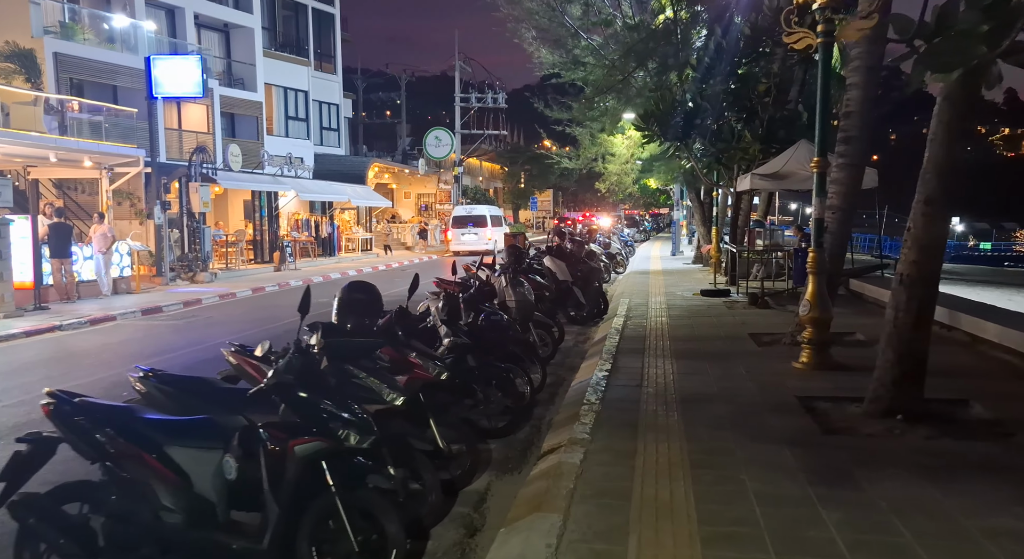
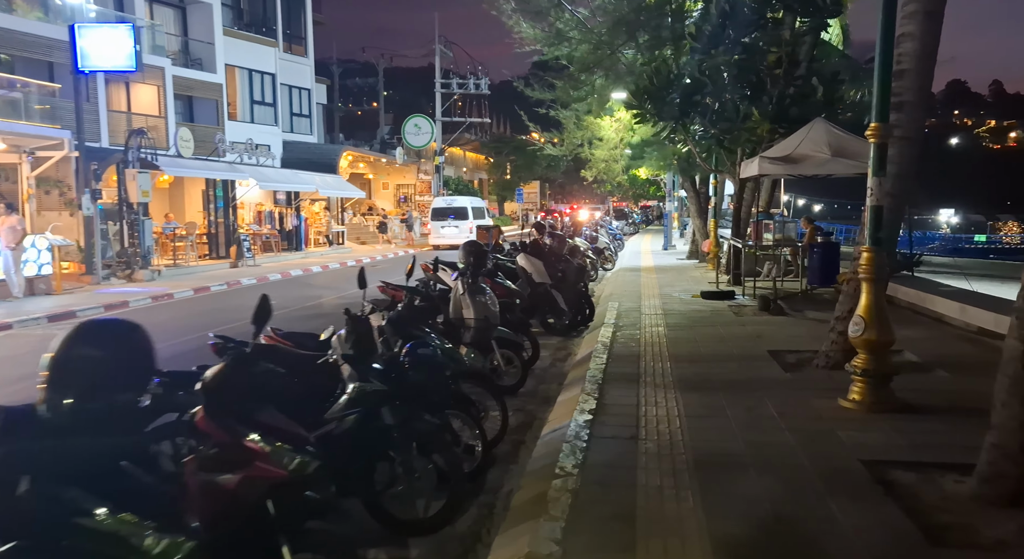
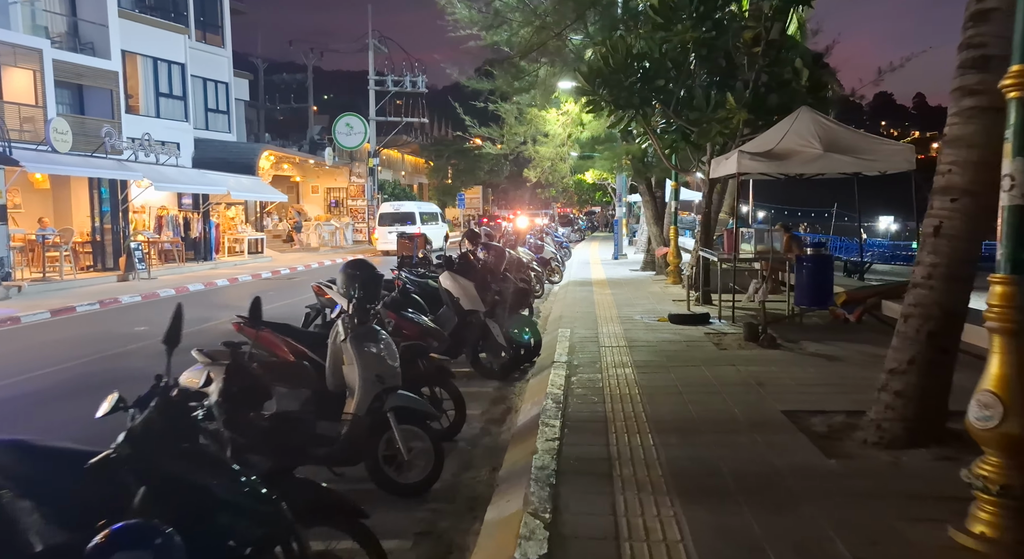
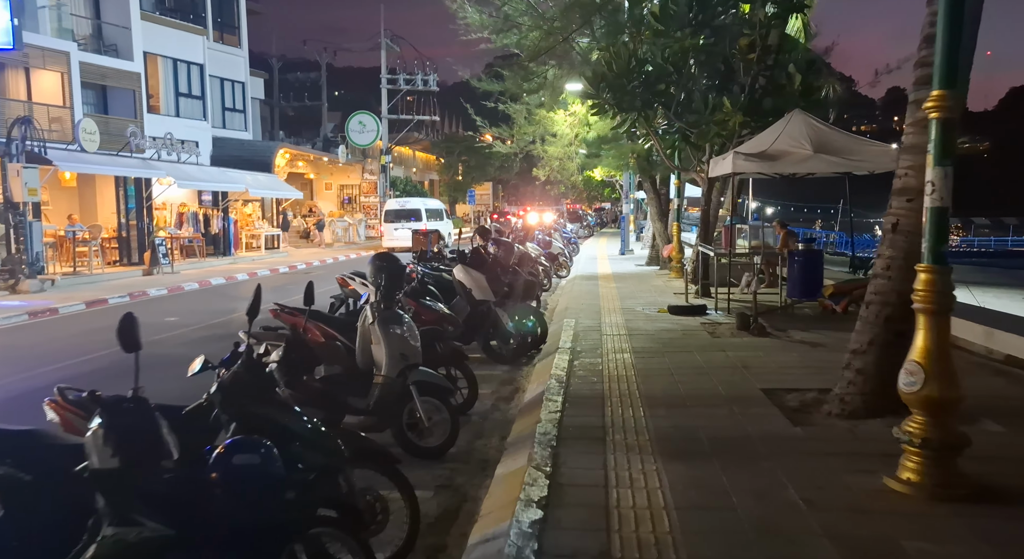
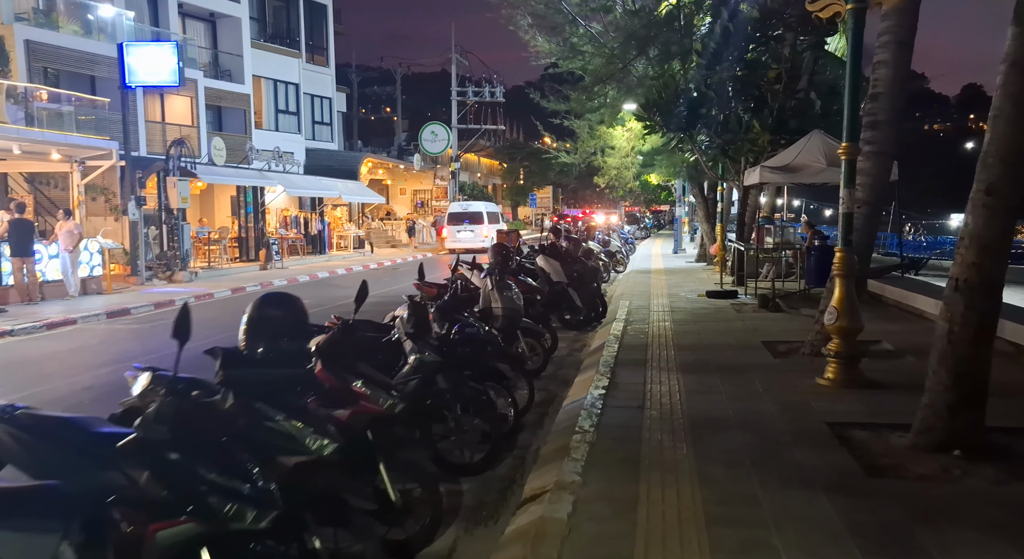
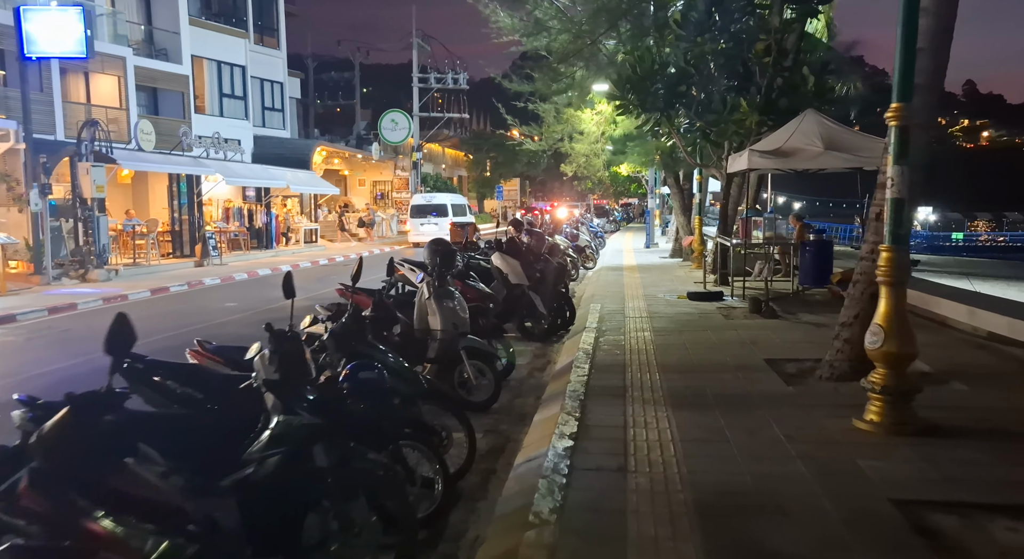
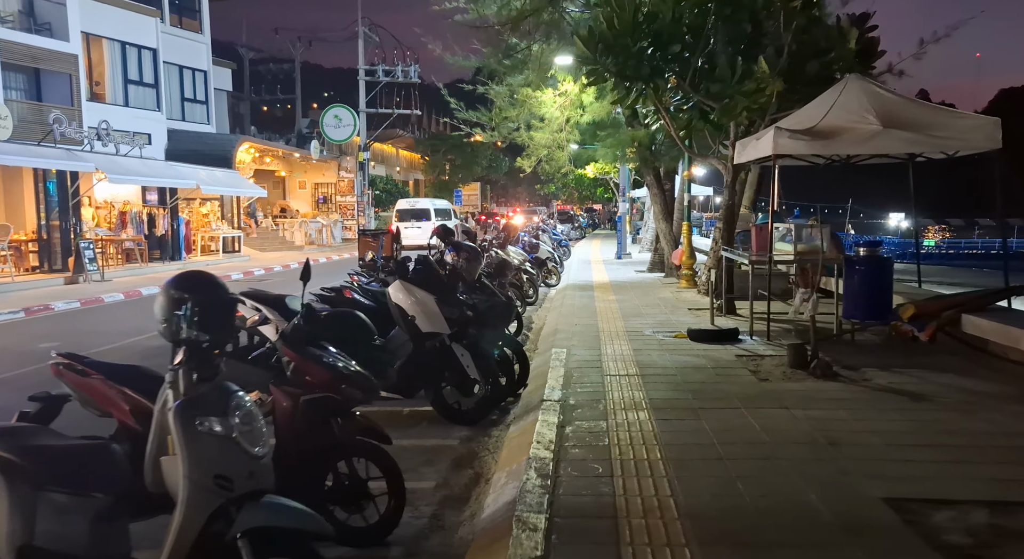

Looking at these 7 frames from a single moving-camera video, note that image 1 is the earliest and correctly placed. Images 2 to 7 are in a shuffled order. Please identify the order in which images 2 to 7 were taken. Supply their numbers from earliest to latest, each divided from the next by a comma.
5, 2, 6, 4, 3, 7
